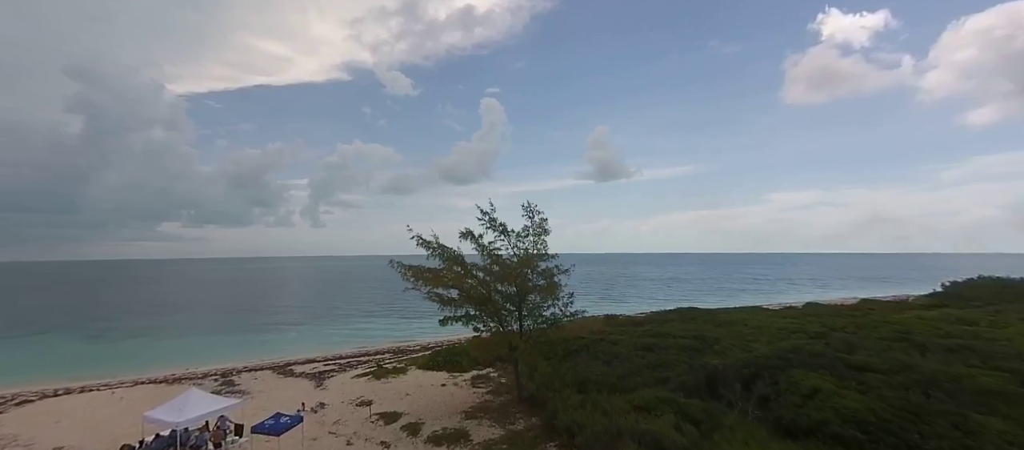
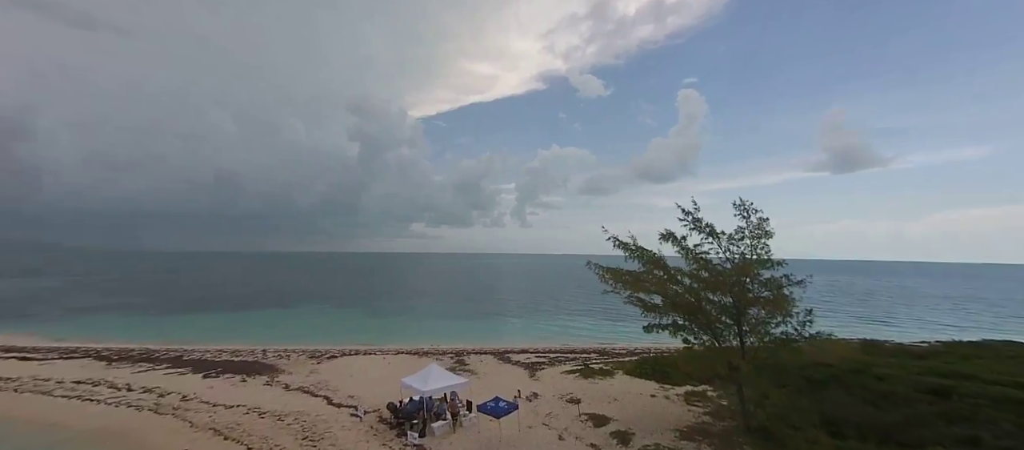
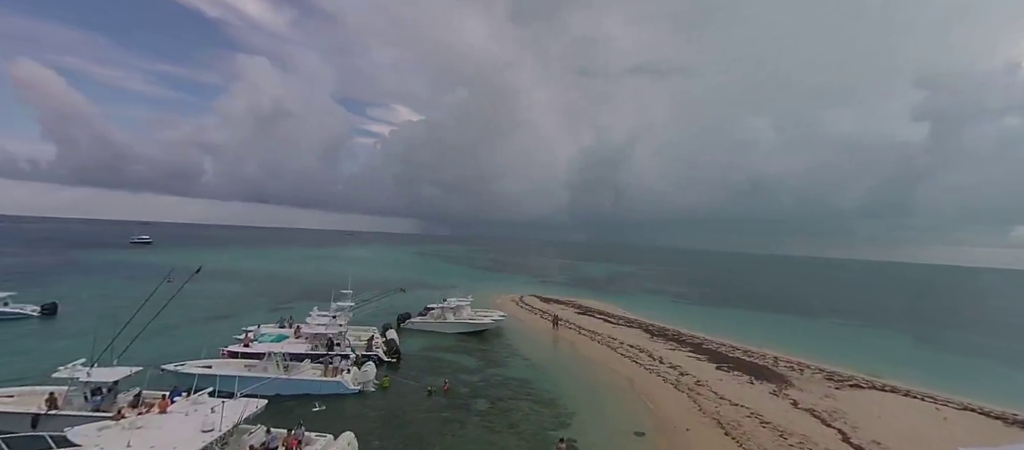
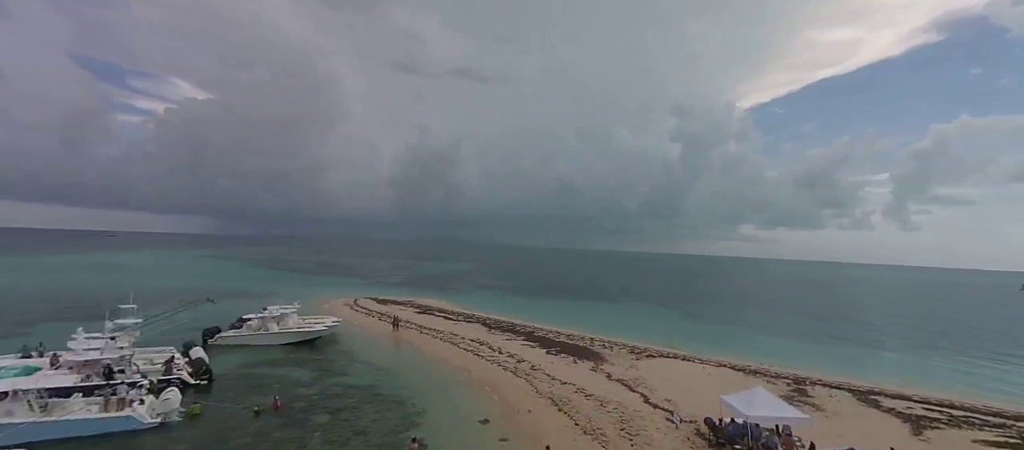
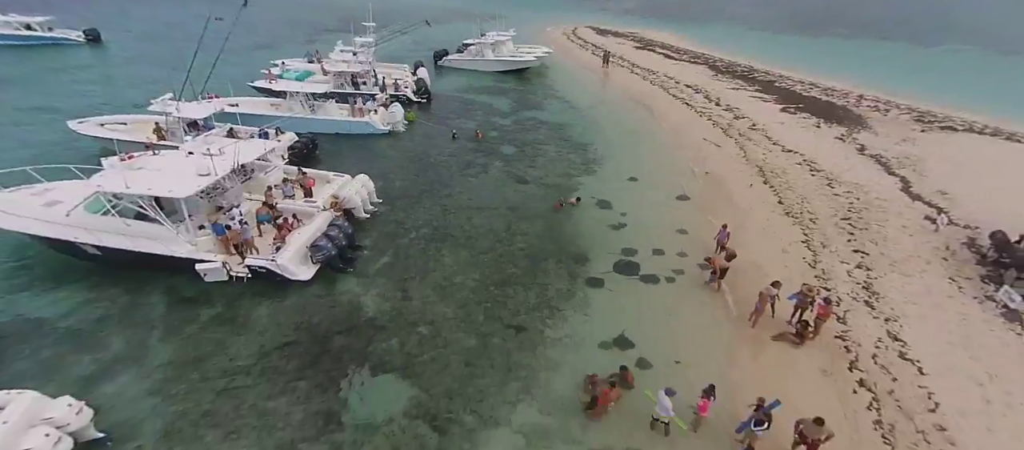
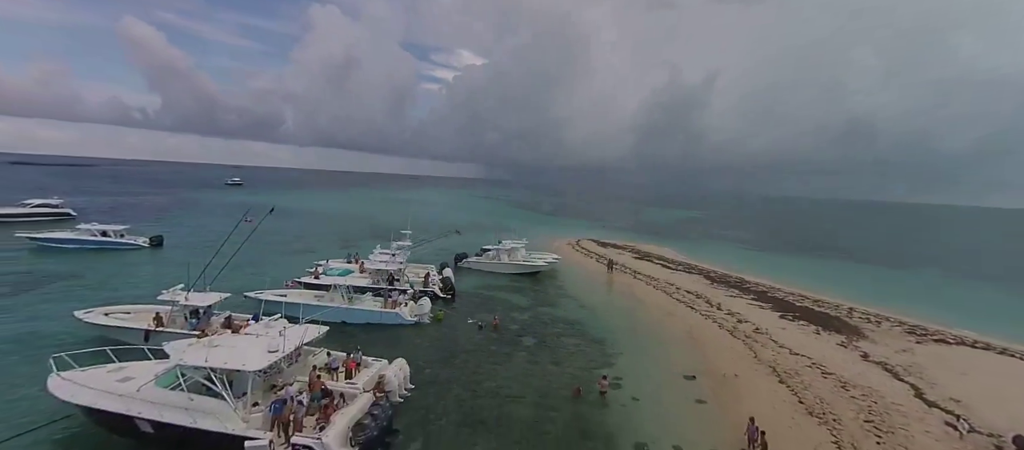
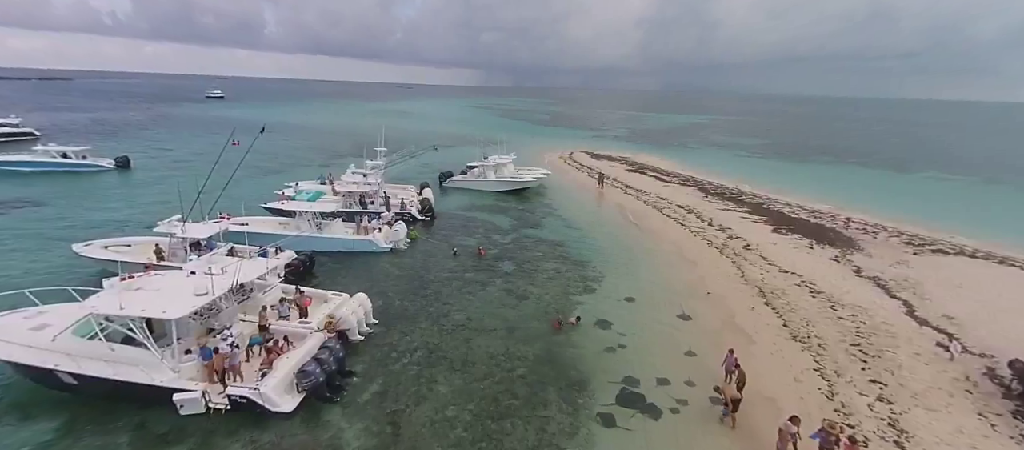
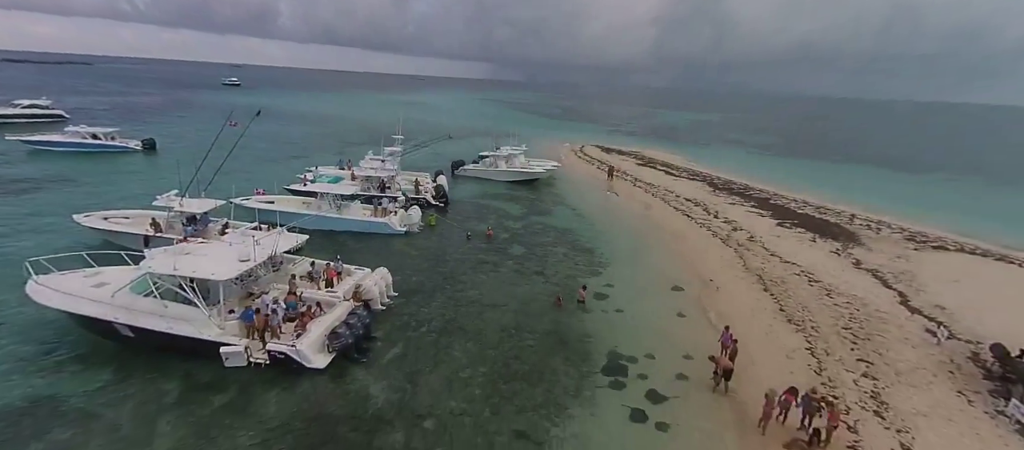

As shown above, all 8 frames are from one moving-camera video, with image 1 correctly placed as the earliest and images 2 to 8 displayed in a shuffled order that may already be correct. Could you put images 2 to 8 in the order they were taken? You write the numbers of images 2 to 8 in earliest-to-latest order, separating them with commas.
2, 4, 3, 6, 8, 7, 5
